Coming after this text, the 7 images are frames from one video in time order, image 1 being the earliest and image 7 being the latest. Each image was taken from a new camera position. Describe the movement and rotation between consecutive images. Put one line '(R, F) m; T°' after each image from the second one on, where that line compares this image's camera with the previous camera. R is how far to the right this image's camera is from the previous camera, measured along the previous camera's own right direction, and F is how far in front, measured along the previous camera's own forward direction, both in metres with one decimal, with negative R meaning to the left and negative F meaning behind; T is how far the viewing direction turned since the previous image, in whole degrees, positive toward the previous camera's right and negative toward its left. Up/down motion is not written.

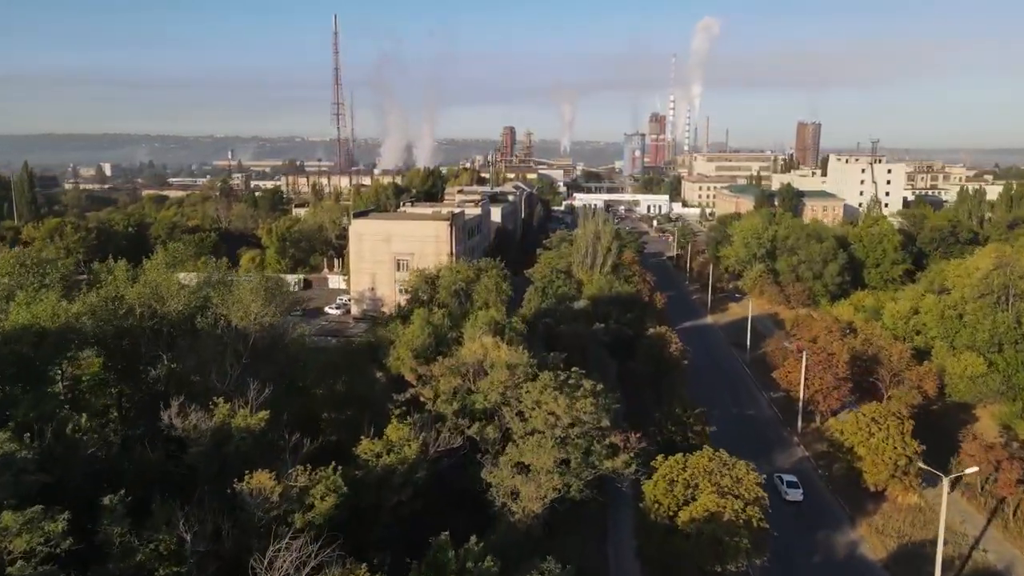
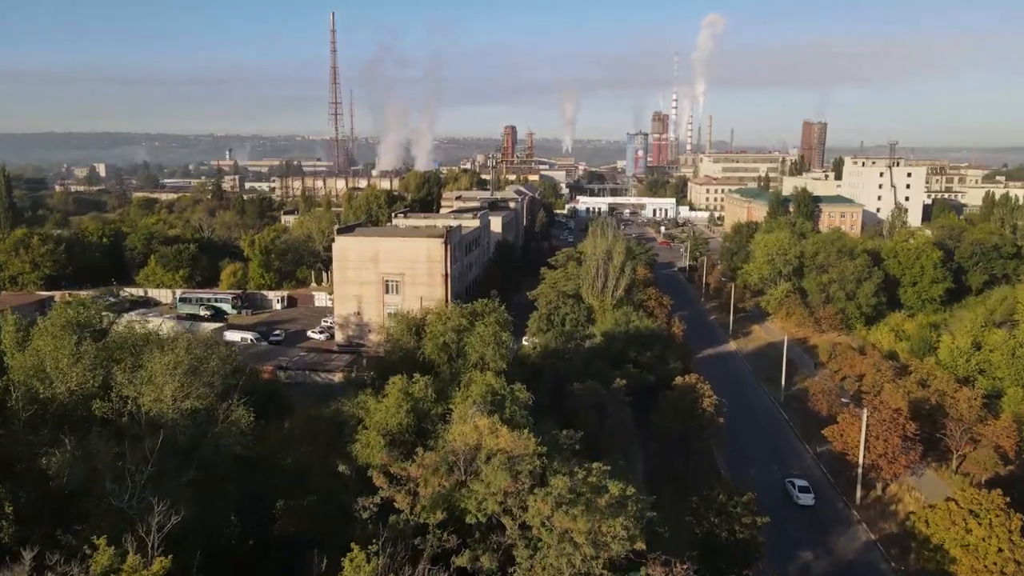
(0.0, +2.4) m; 0°
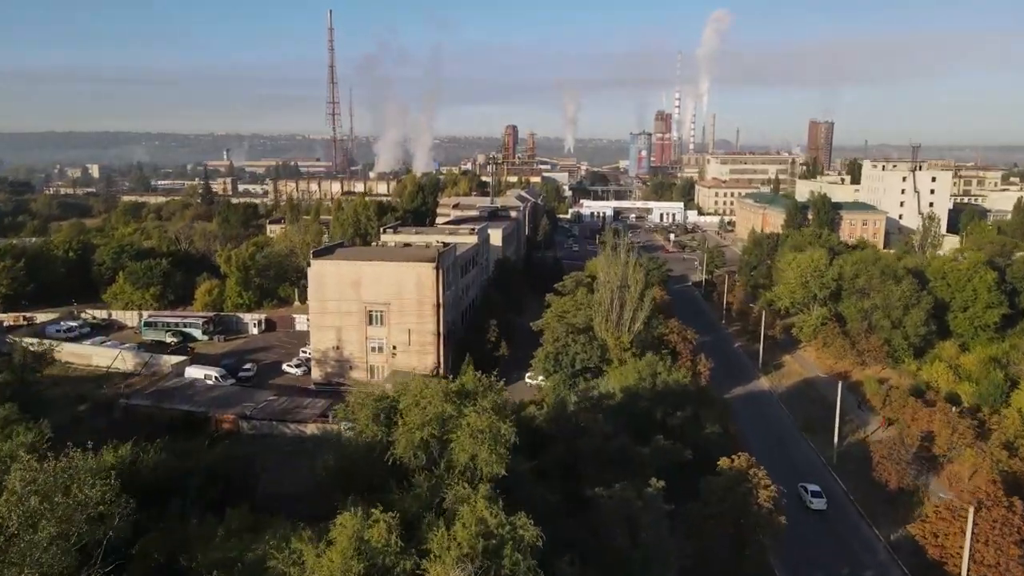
(0.0, +2.7) m; 0°
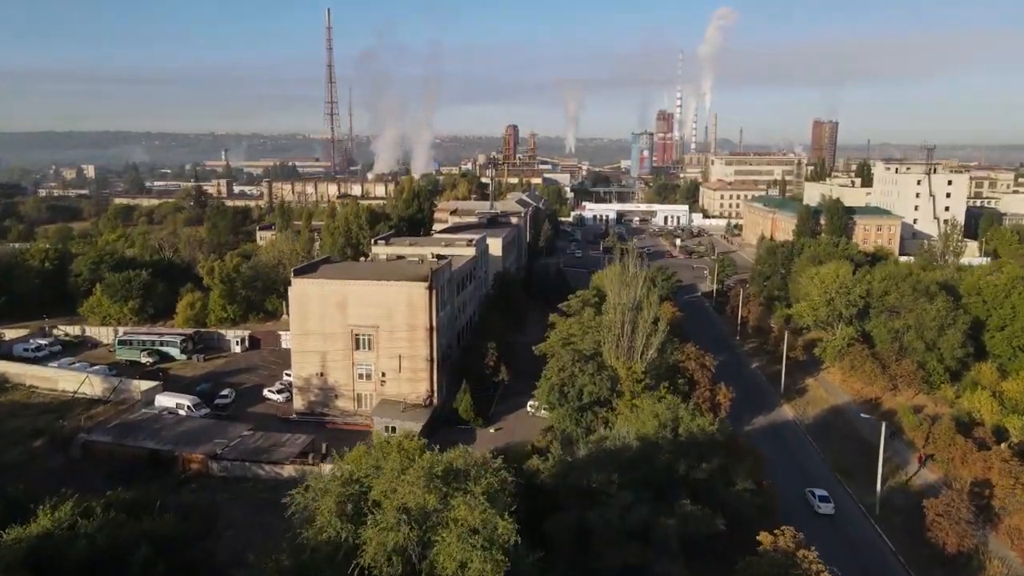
(0.0, +1.6) m; 0°
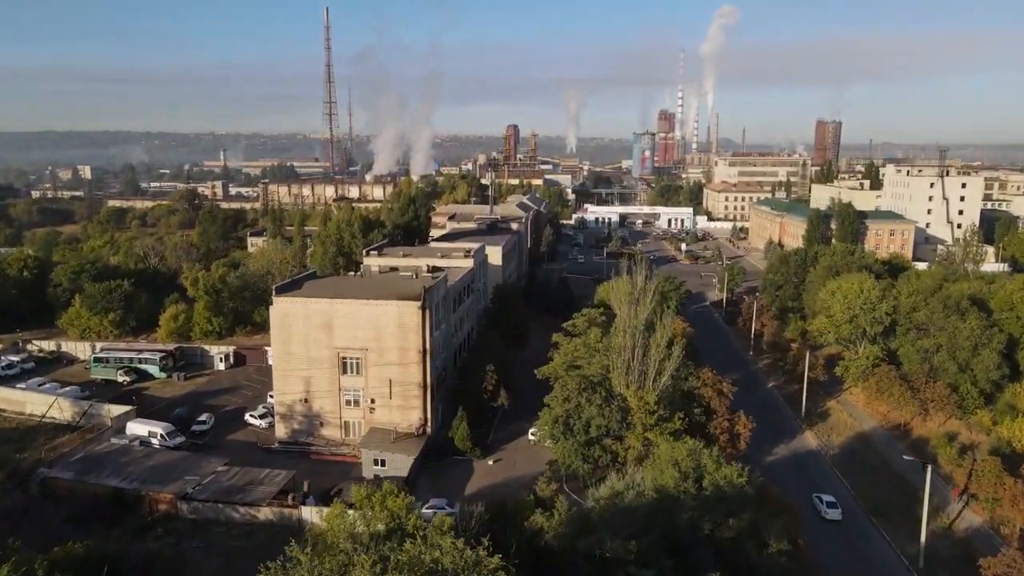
(0.0, +1.3) m; 0°
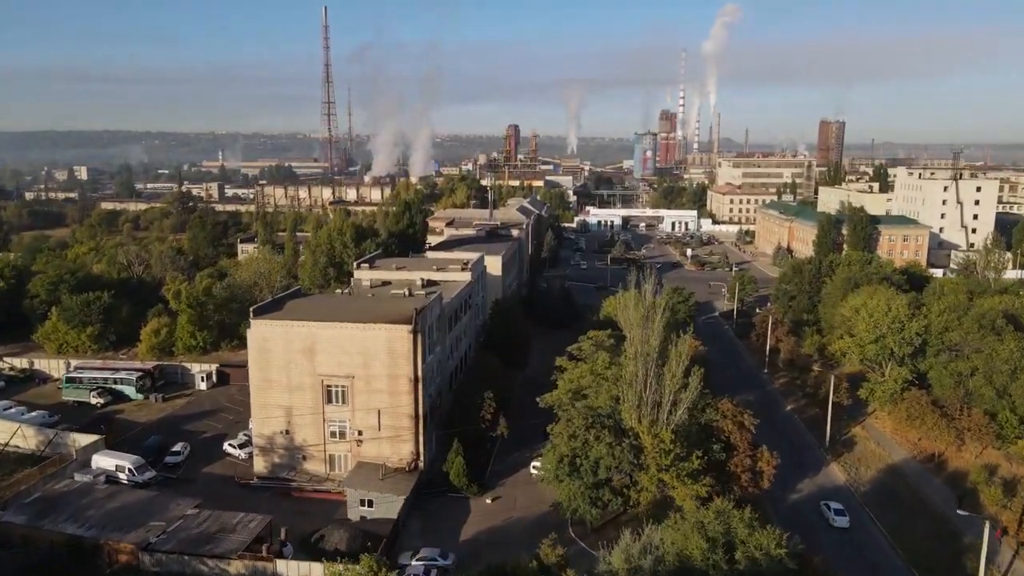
(0.0, +1.3) m; 0°
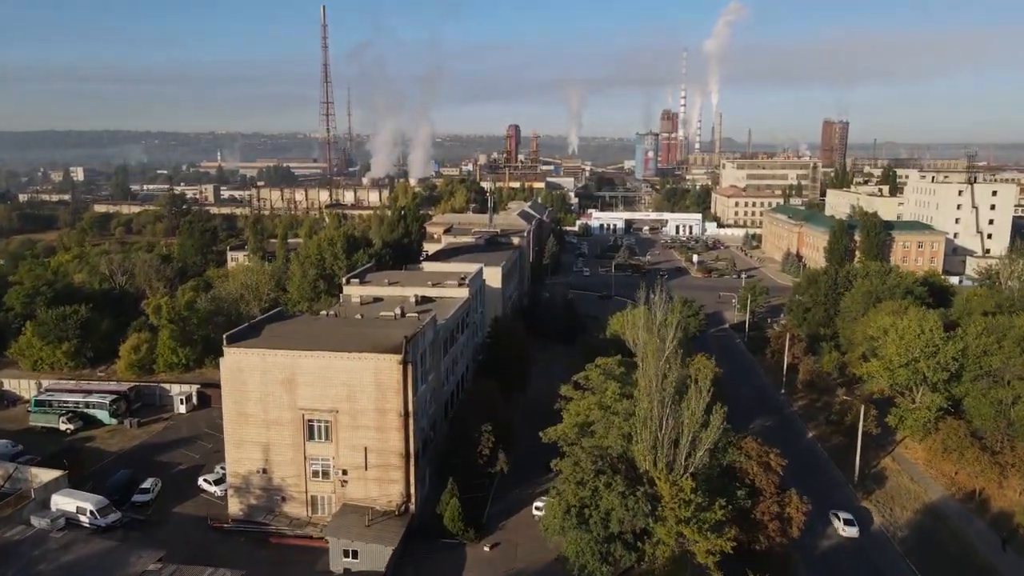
(0.0, +1.4) m; 0°
